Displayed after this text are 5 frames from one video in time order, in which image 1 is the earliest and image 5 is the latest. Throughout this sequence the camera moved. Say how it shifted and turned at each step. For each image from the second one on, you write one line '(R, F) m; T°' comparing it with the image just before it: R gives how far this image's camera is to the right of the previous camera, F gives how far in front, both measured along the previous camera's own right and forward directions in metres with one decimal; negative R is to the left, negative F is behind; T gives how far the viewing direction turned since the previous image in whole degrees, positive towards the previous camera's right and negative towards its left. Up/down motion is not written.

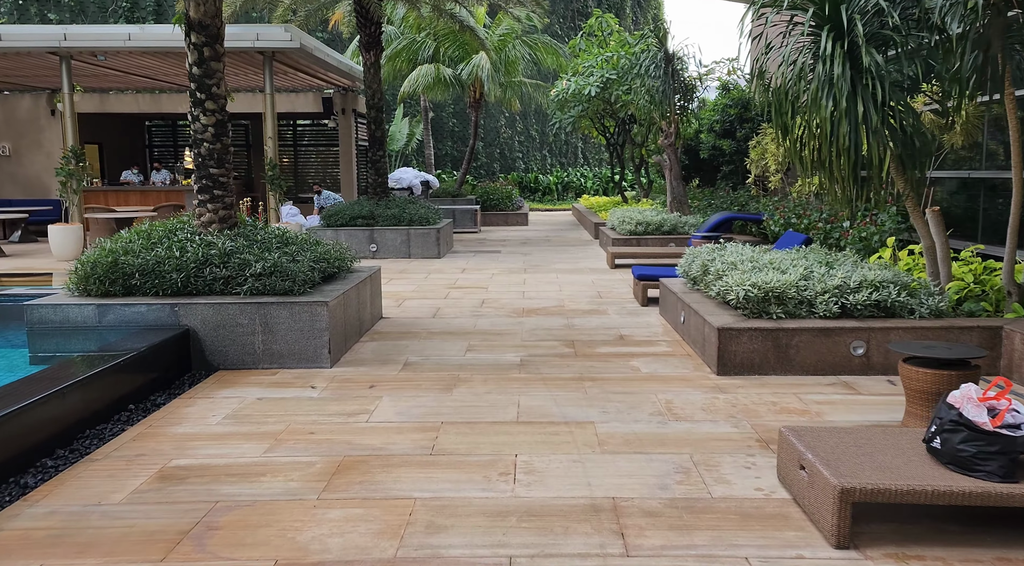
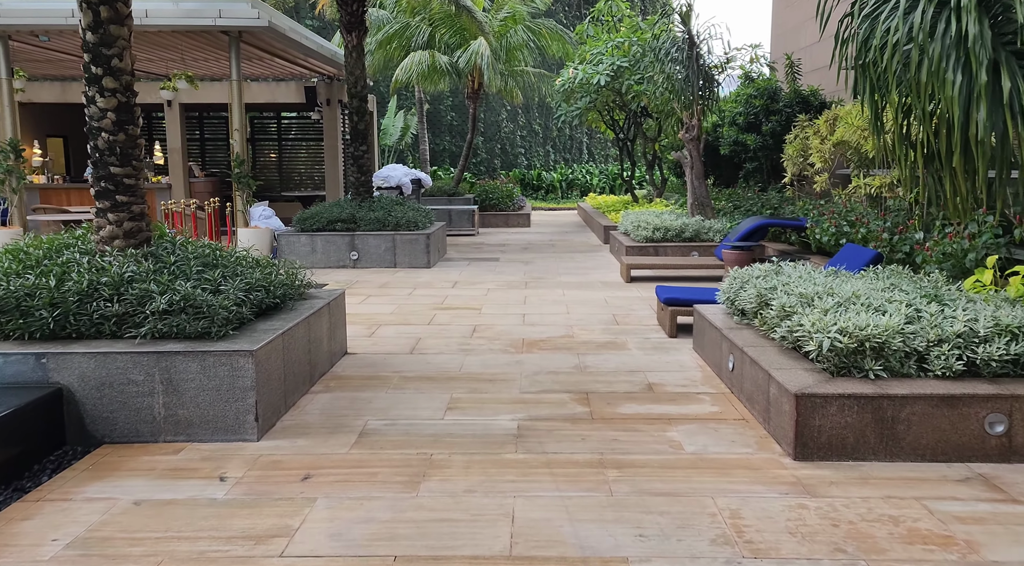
(0.0, +1.7) m; 0°
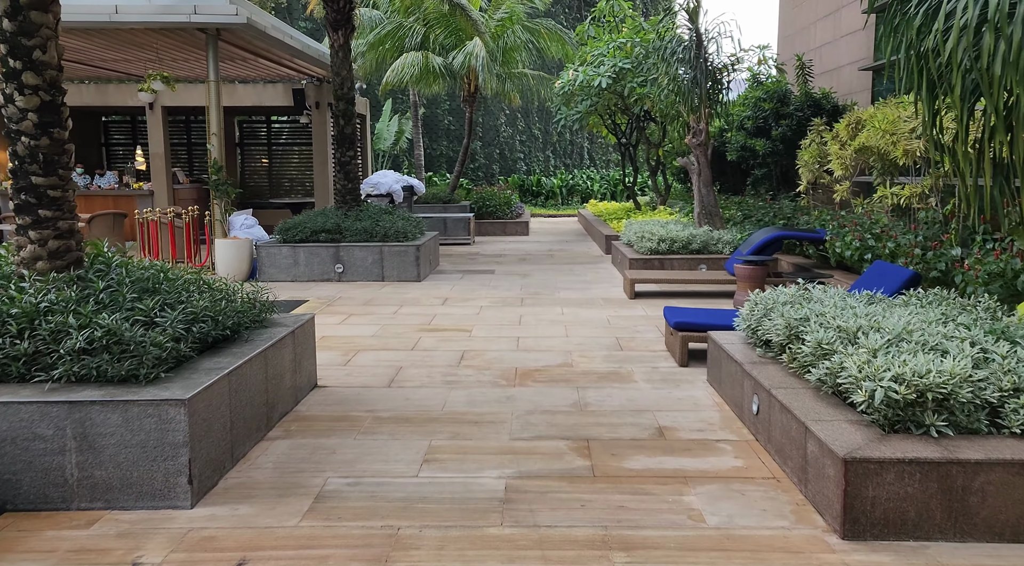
(+0.1, +0.8) m; 0°
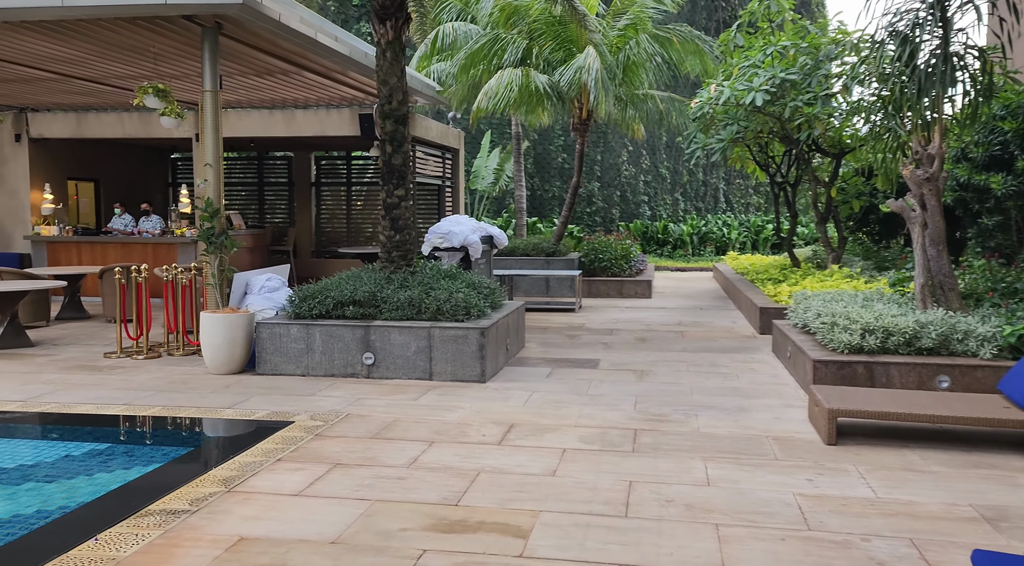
(+0.1, +3.9) m; -8°
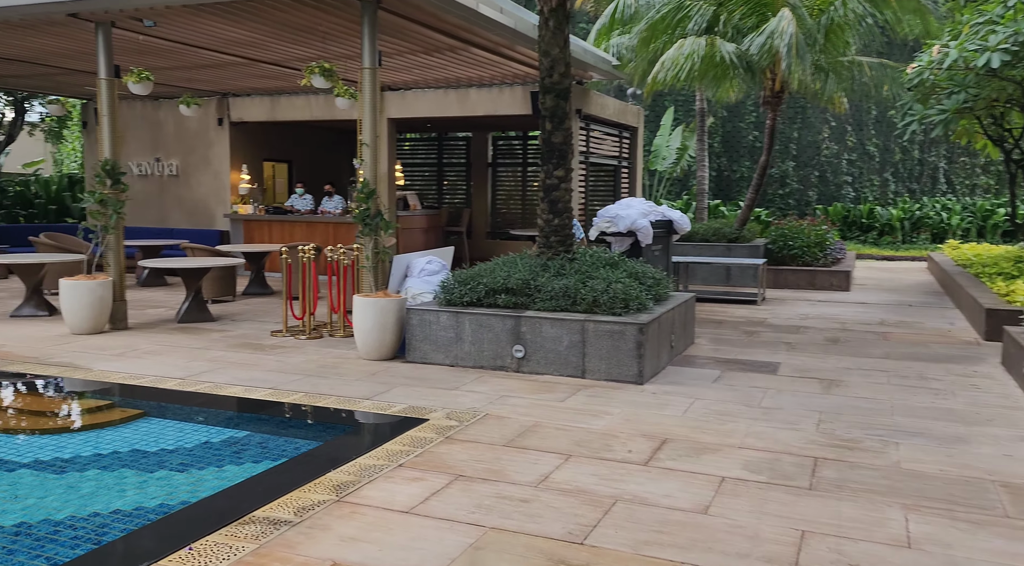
(+0.2, +0.8) m; -13°
